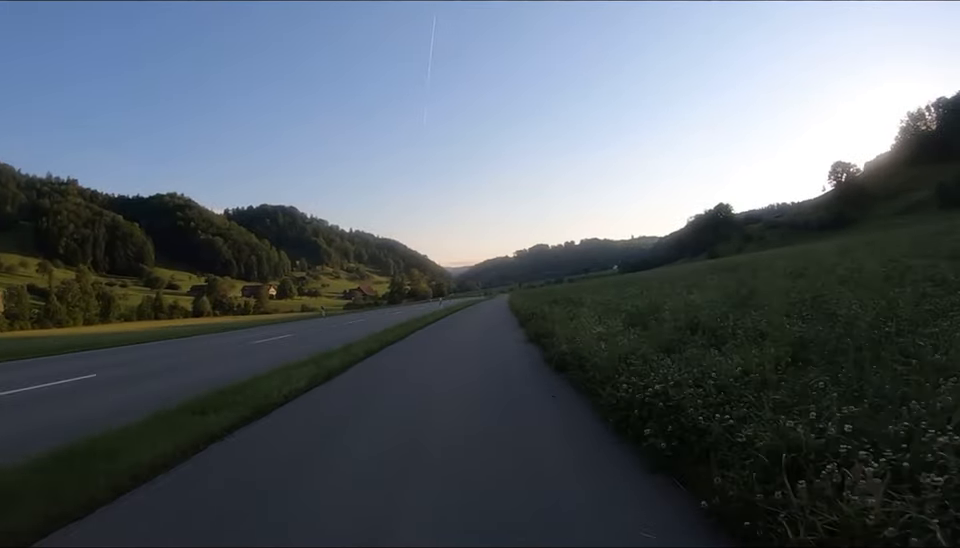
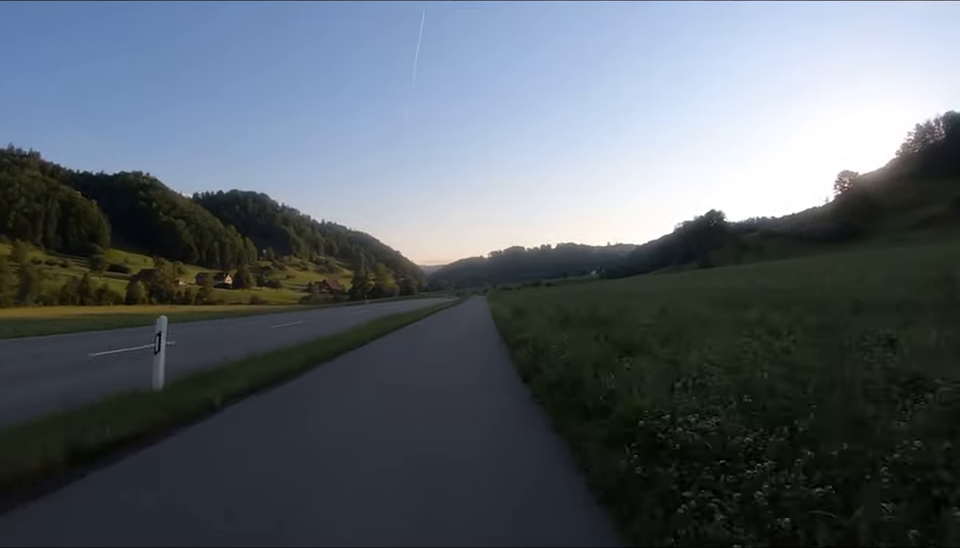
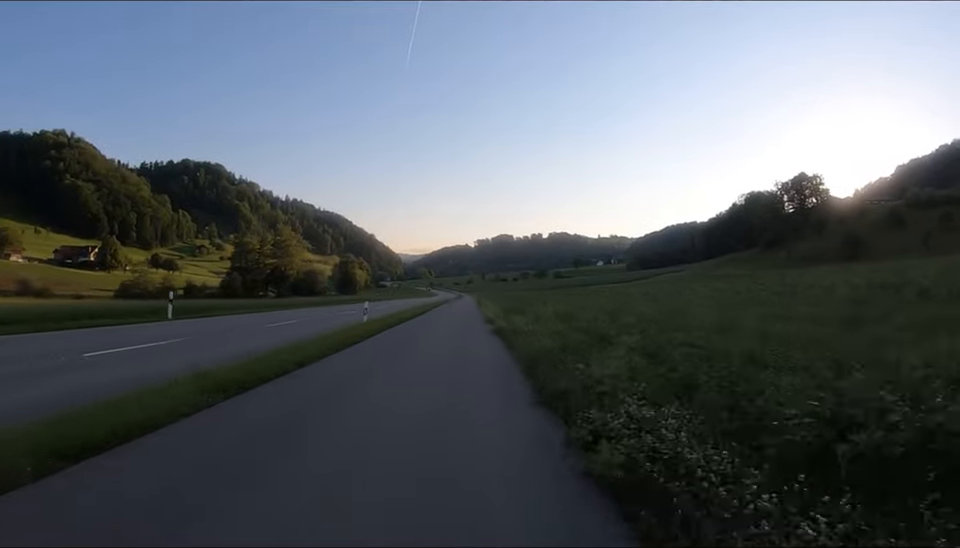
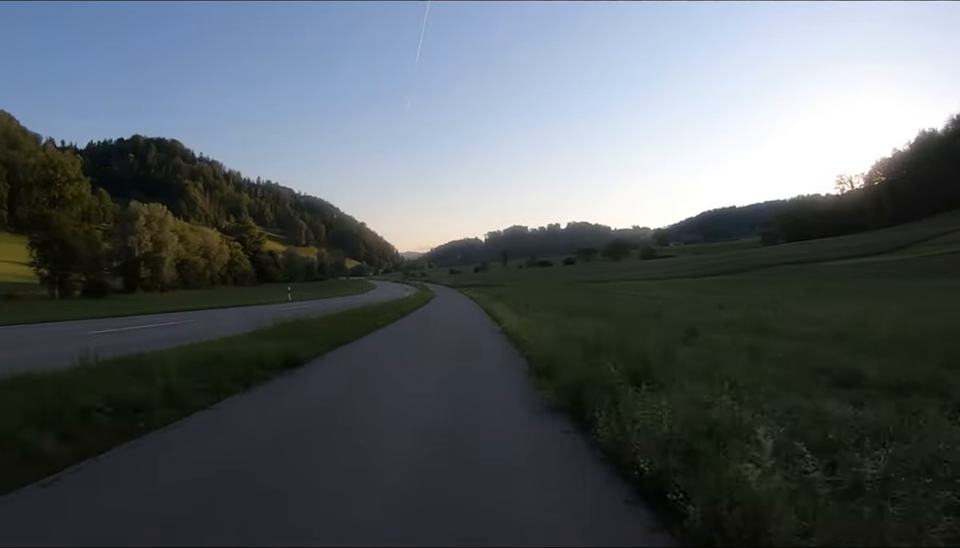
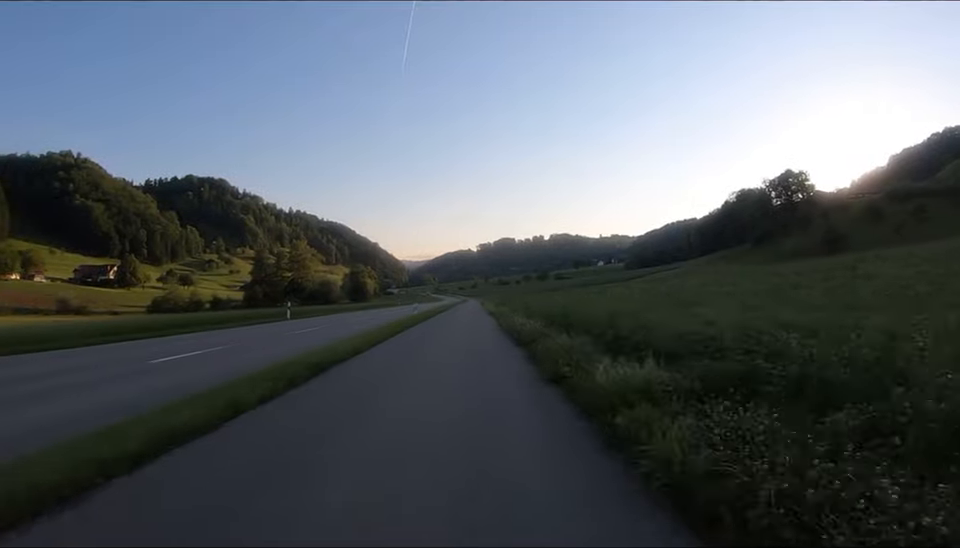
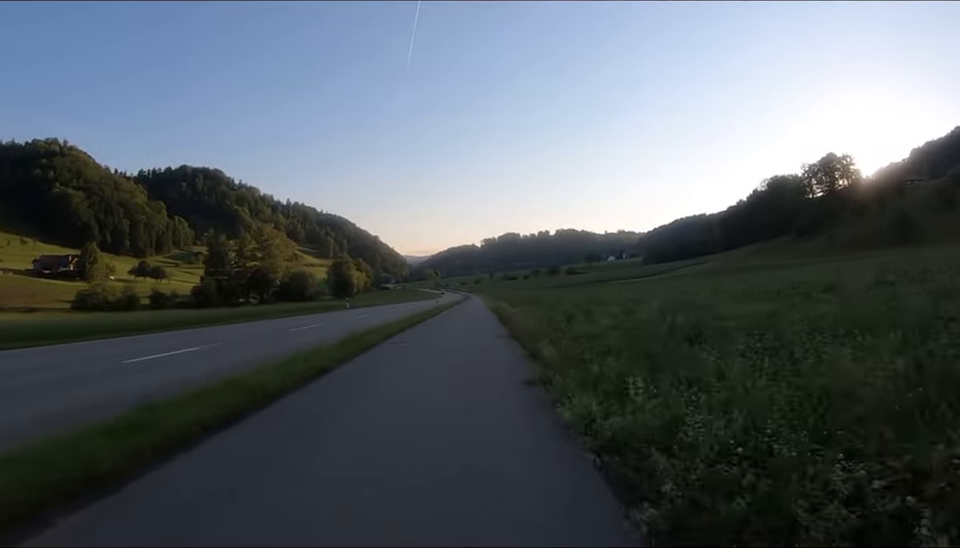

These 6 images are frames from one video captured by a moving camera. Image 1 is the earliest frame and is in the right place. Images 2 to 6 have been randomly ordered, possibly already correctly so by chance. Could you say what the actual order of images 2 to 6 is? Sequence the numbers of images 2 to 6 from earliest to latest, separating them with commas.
2, 5, 3, 6, 4
